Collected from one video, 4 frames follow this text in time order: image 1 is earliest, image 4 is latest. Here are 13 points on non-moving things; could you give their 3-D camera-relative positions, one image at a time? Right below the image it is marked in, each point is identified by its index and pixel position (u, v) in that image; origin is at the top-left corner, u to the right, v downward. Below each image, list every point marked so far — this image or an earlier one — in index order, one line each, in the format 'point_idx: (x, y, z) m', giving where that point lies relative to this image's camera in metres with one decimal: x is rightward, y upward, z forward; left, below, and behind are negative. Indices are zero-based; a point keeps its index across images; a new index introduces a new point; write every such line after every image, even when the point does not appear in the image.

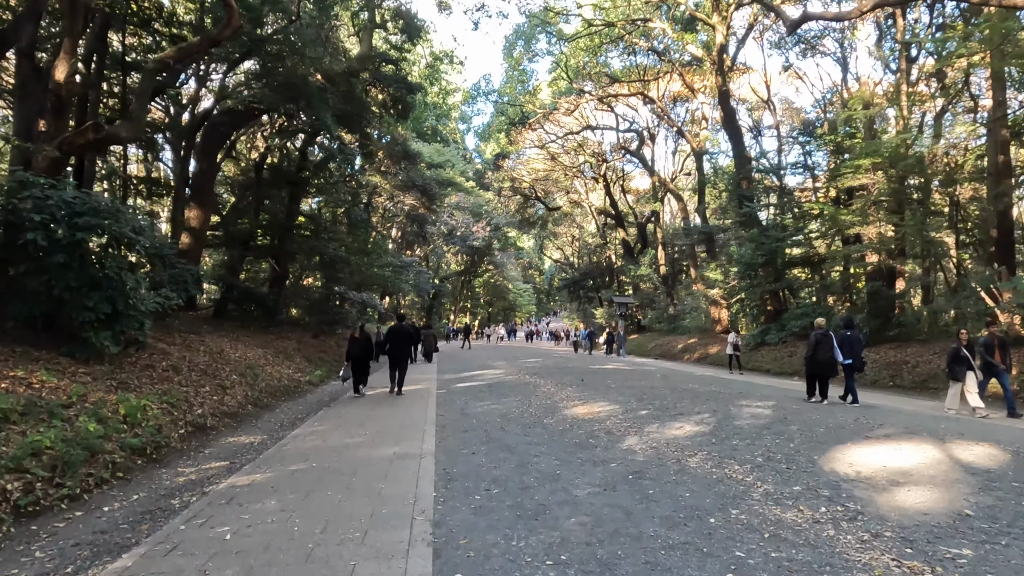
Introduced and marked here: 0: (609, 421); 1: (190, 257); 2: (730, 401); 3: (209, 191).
0: (+1.1, -1.6, +7.7) m
1: (-8.2, +0.8, +16.7) m
2: (+3.1, -1.6, +9.5) m
3: (-8.0, +2.5, +17.3) m
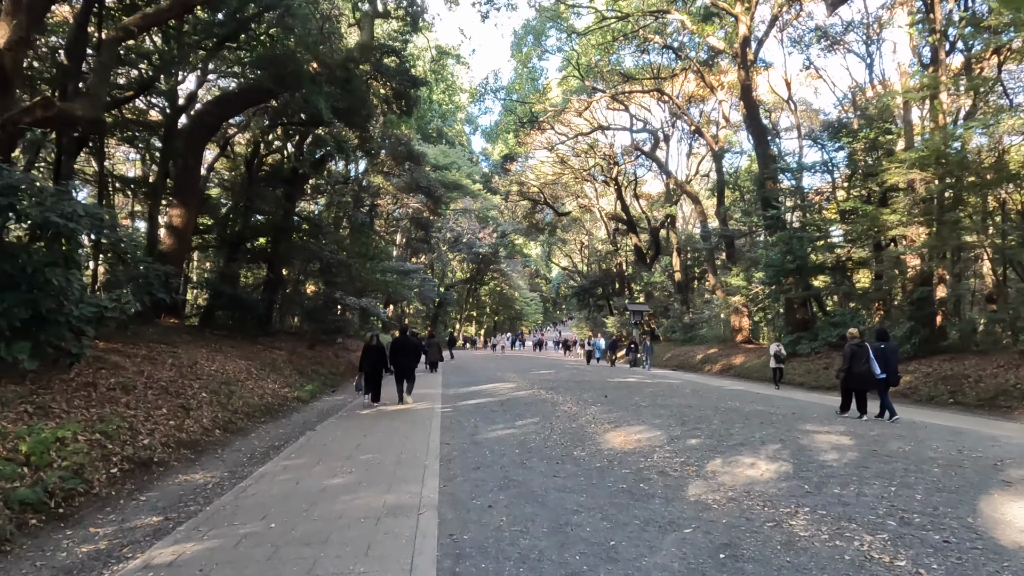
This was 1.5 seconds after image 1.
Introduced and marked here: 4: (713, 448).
0: (+1.3, -1.6, +6.2) m
1: (-7.9, +0.6, +15.3) m
2: (+3.4, -1.7, +7.9) m
3: (-7.7, +2.4, +15.9) m
4: (+2.0, -1.6, +6.5) m
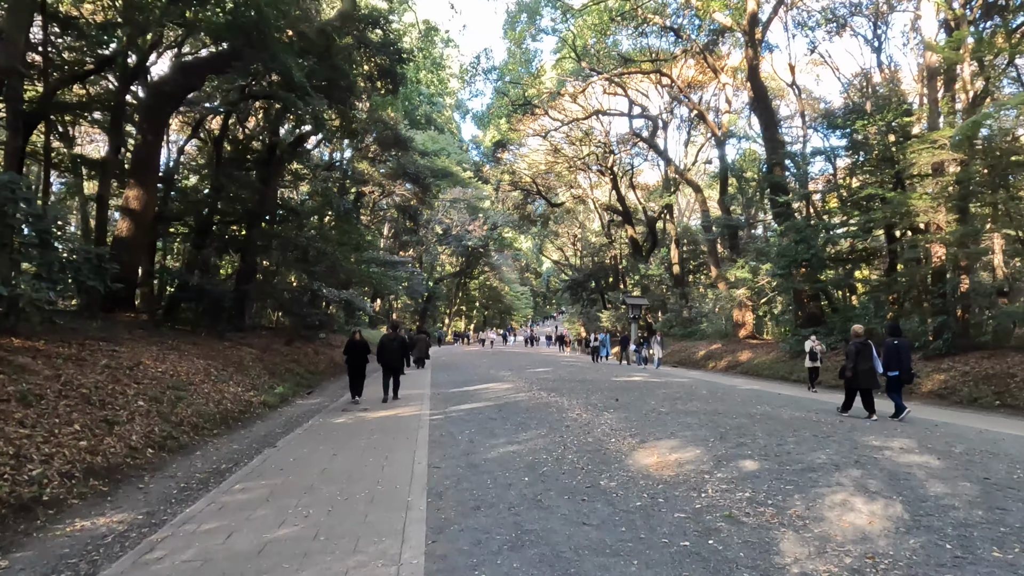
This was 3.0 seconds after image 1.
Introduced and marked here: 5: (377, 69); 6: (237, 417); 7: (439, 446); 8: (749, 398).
0: (+1.4, -1.4, +4.8) m
1: (-8.0, +0.8, +13.7) m
2: (+3.4, -1.5, +6.6) m
3: (-7.8, +2.6, +14.3) m
4: (+2.0, -1.4, +5.1) m
5: (-3.7, +6.1, +18.3) m
6: (-3.7, -1.7, +8.8) m
7: (-0.7, -1.6, +6.7) m
8: (+4.1, -1.9, +11.4) m
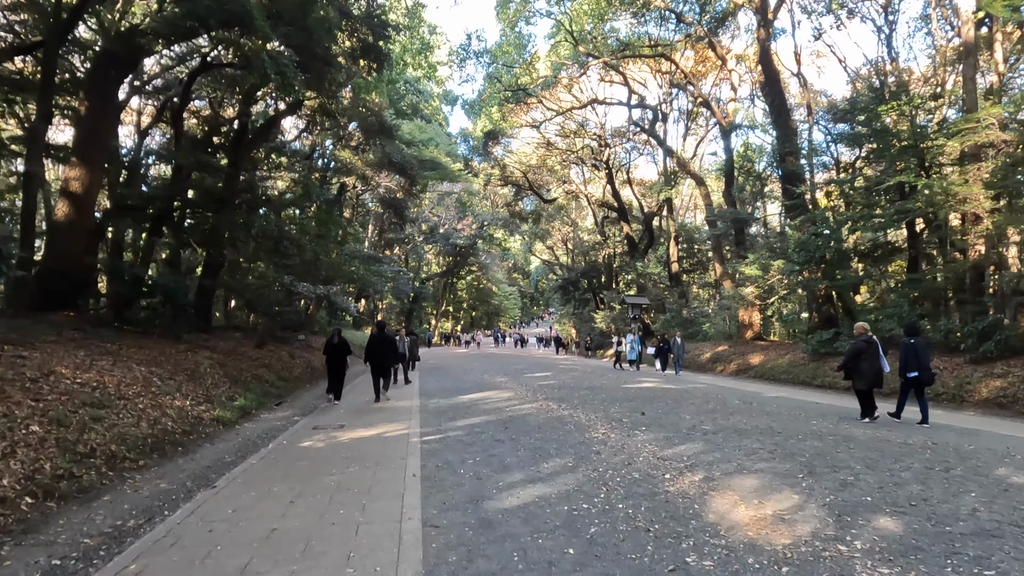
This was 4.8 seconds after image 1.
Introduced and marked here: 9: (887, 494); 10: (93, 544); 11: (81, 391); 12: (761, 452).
0: (+1.6, -1.3, +3.1) m
1: (-7.9, +0.9, +11.8) m
2: (+3.6, -1.4, +4.9) m
3: (-7.7, +2.7, +12.4) m
4: (+2.2, -1.3, +3.4) m
5: (-3.8, +6.2, +16.5) m
6: (-3.5, -1.6, +7.0) m
7: (-0.6, -1.5, +5.0) m
8: (+4.1, -1.8, +9.7) m
9: (+2.5, -1.4, +4.5) m
10: (-2.5, -1.5, +3.9) m
11: (-4.3, -1.0, +6.6) m
12: (+2.2, -1.5, +6.0) m
